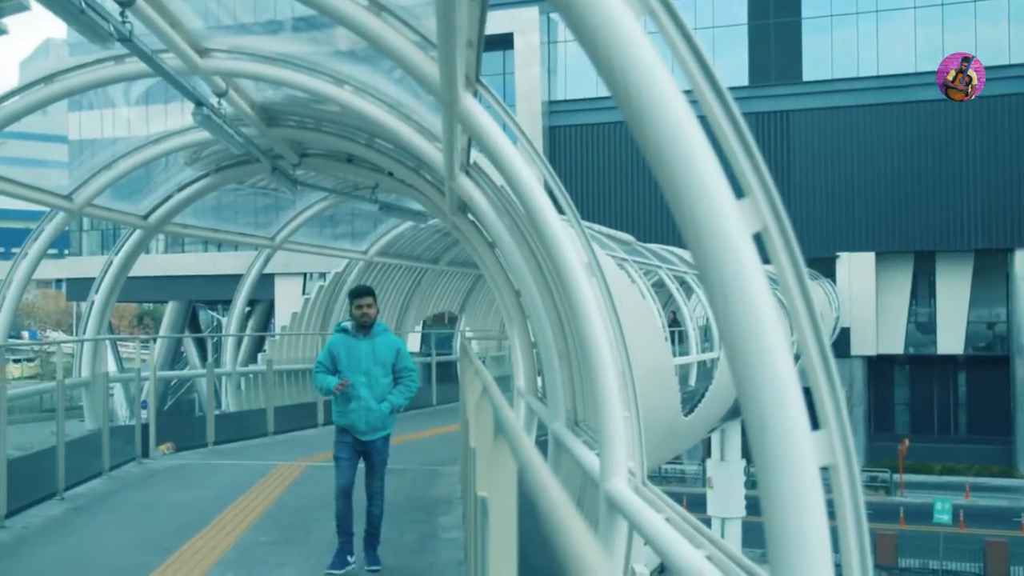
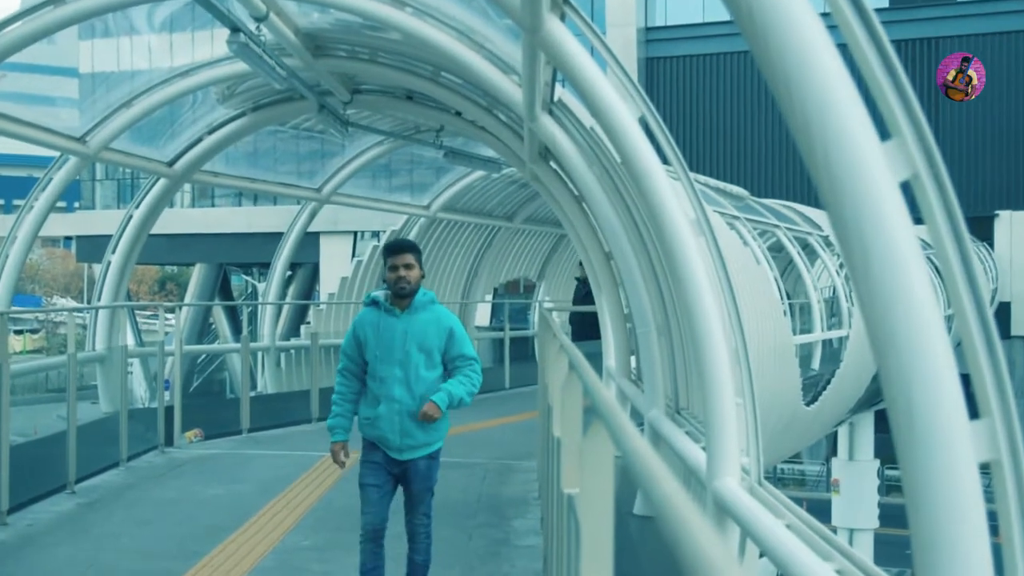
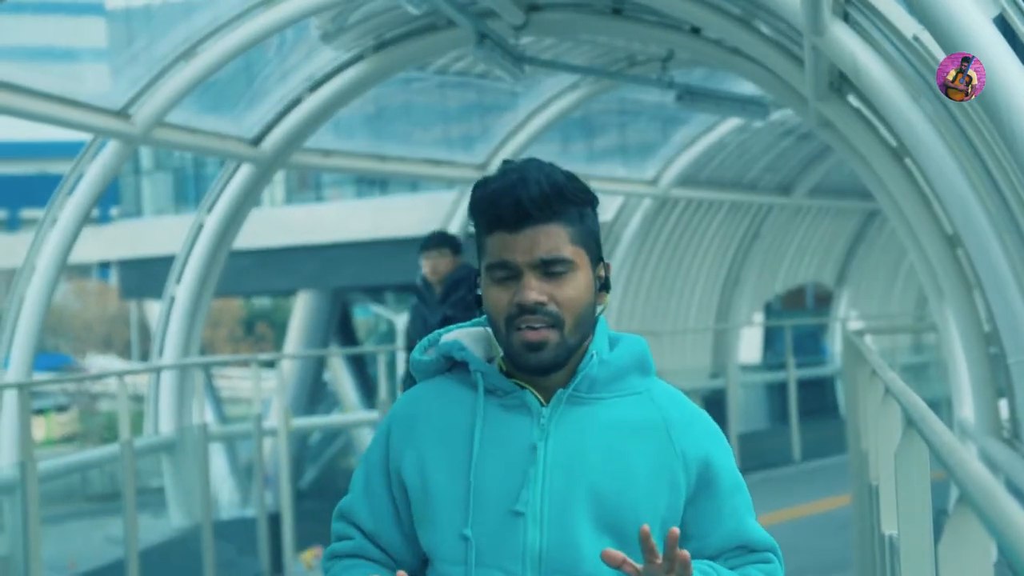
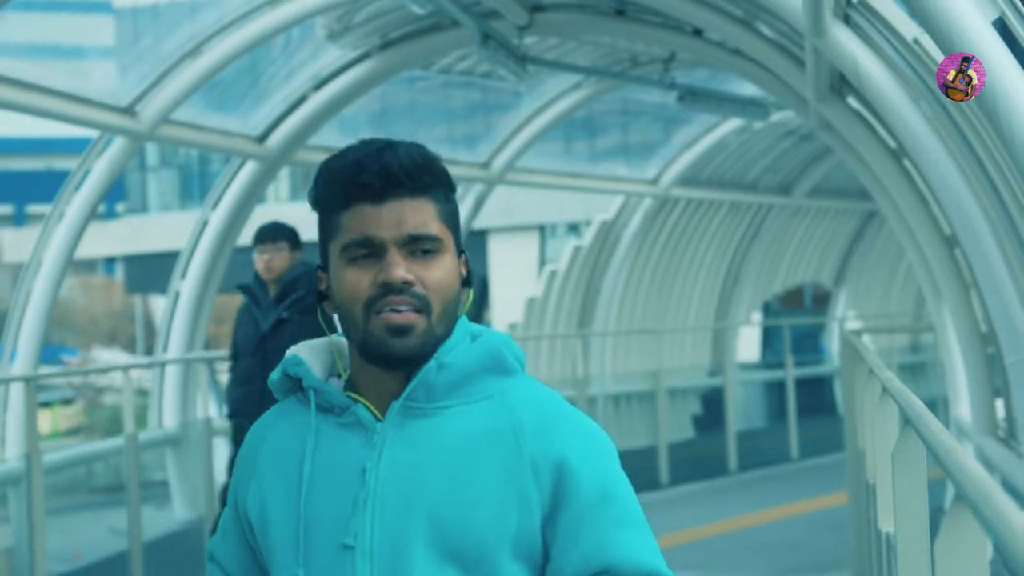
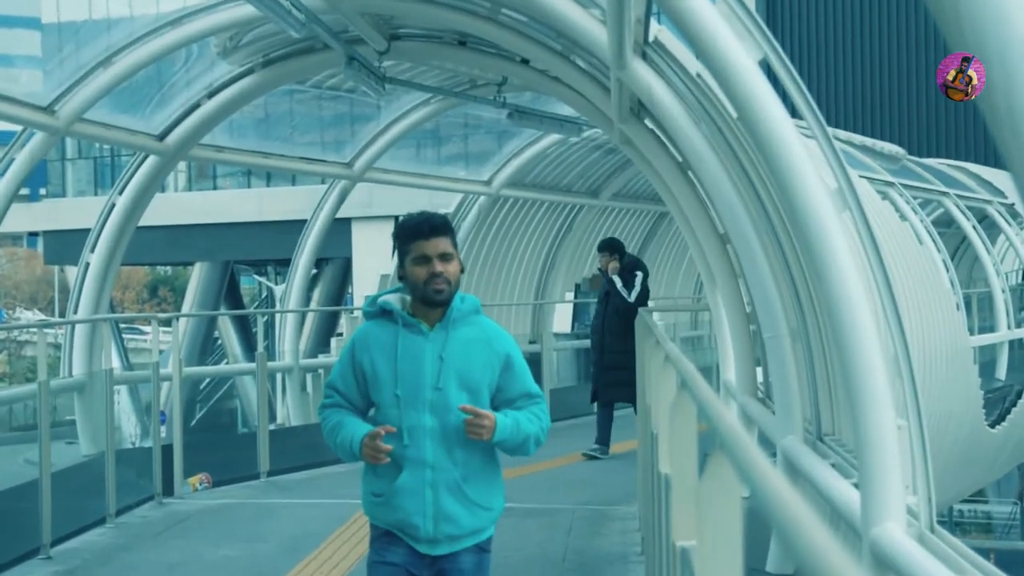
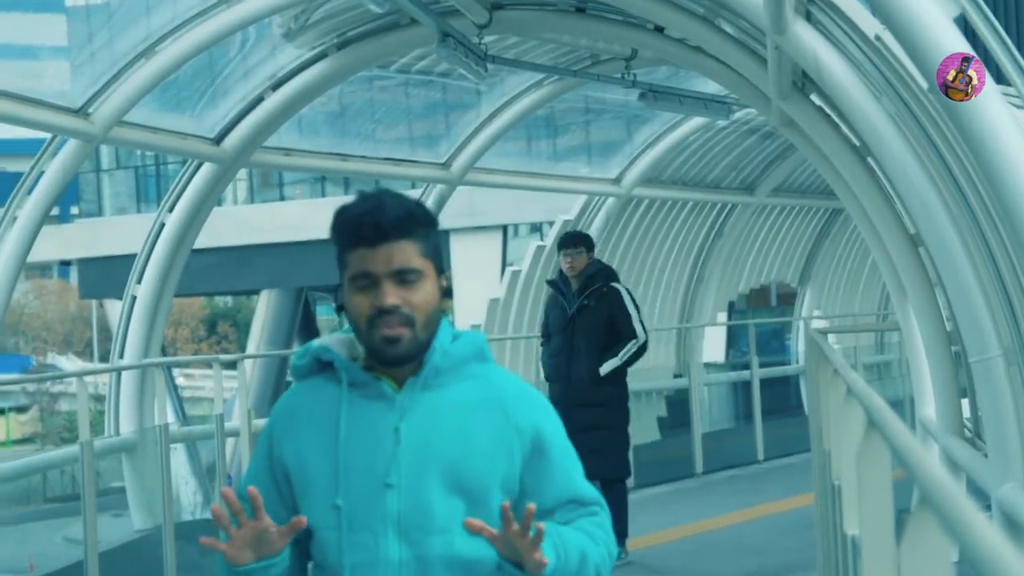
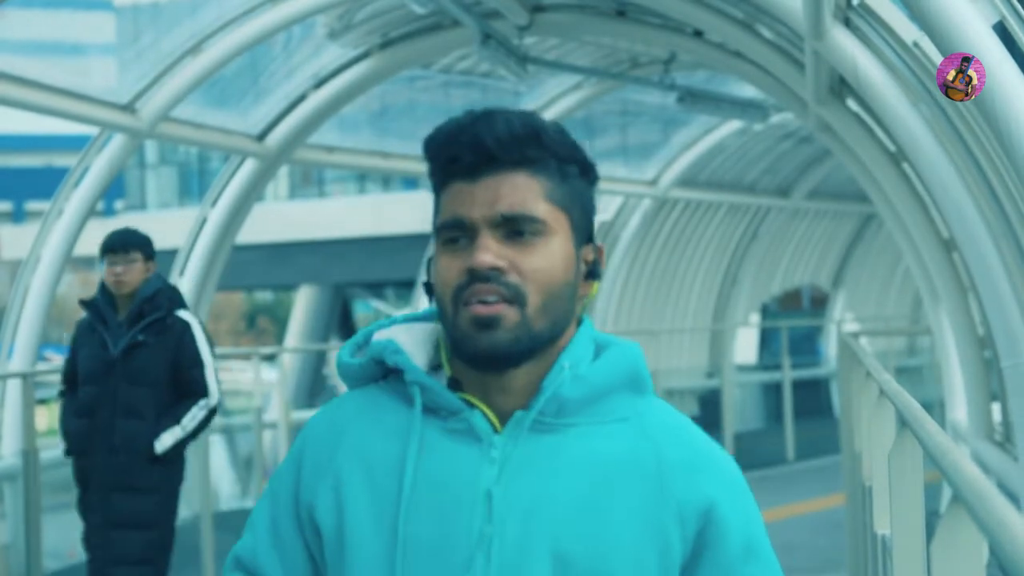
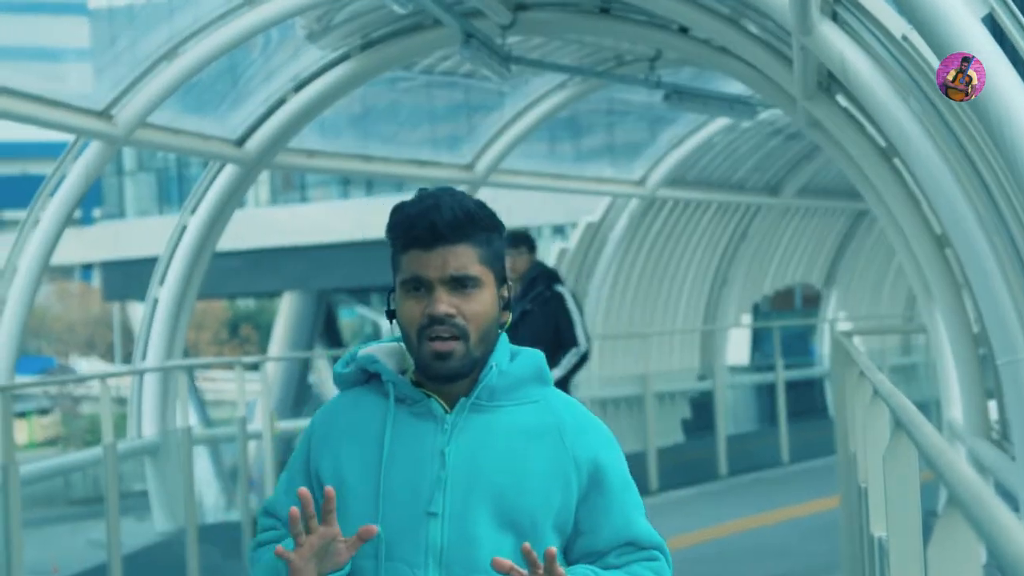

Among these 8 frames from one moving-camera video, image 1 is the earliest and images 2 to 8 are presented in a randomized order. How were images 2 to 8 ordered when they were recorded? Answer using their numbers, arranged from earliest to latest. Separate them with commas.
2, 5, 6, 8, 3, 4, 7
